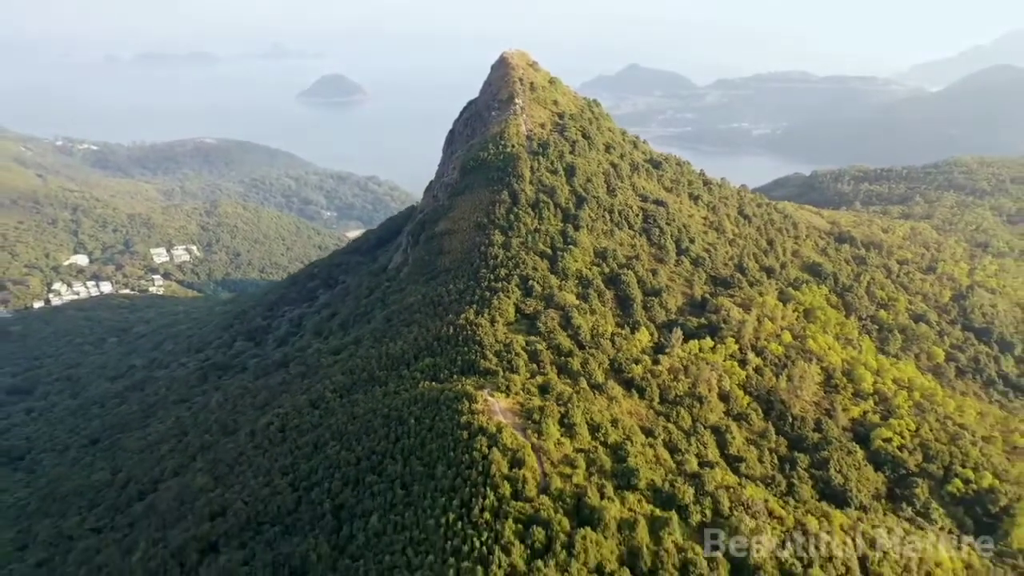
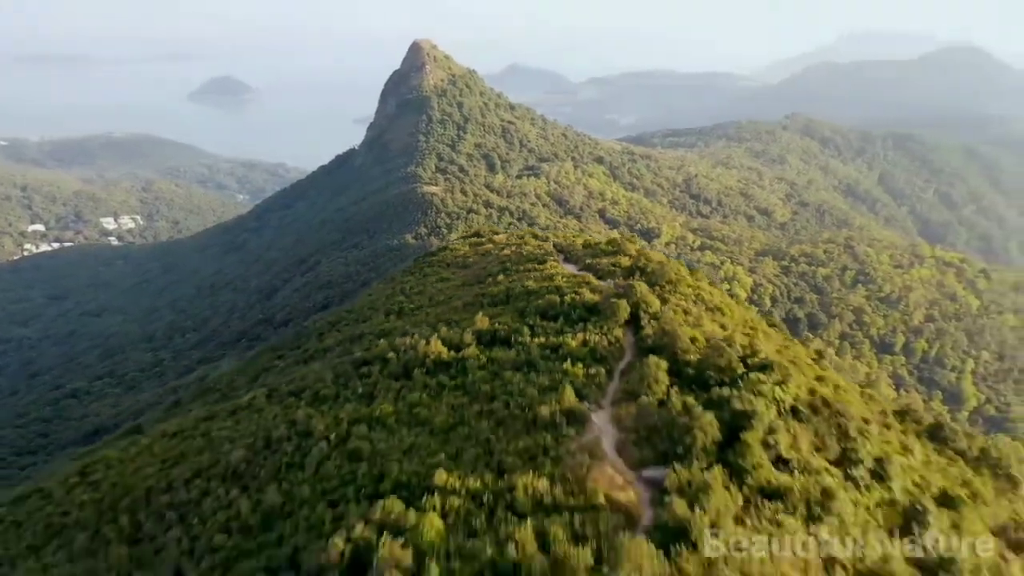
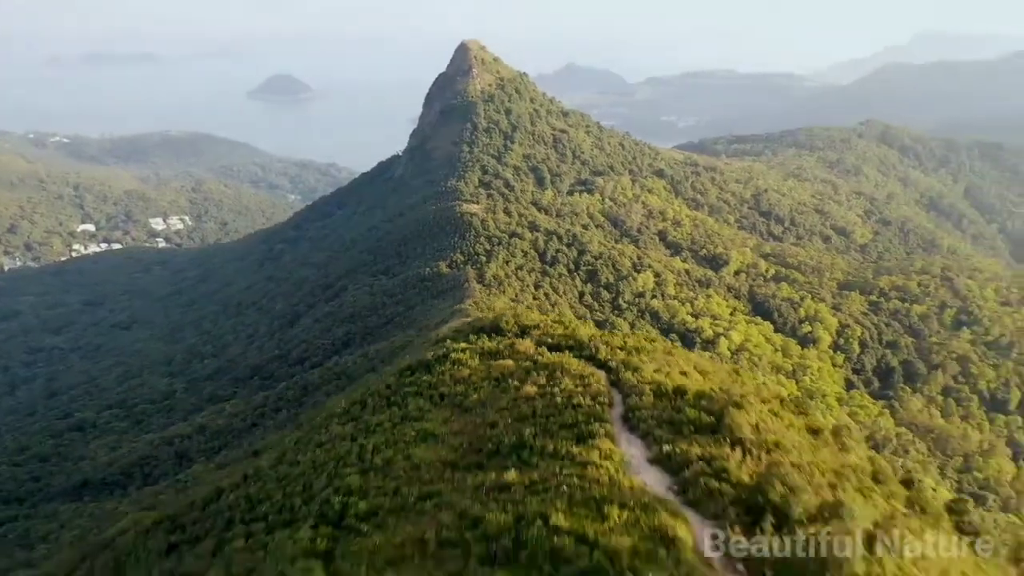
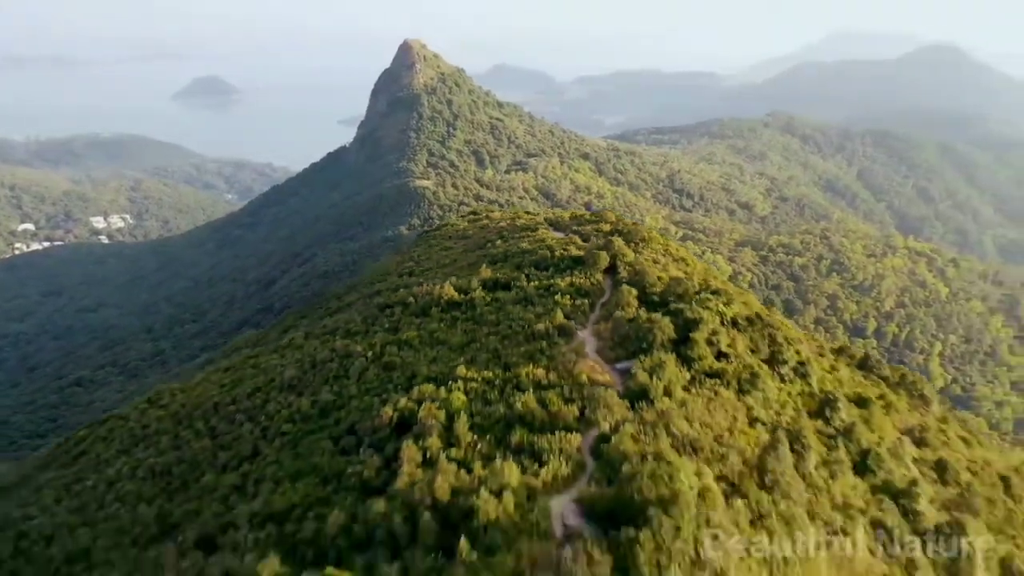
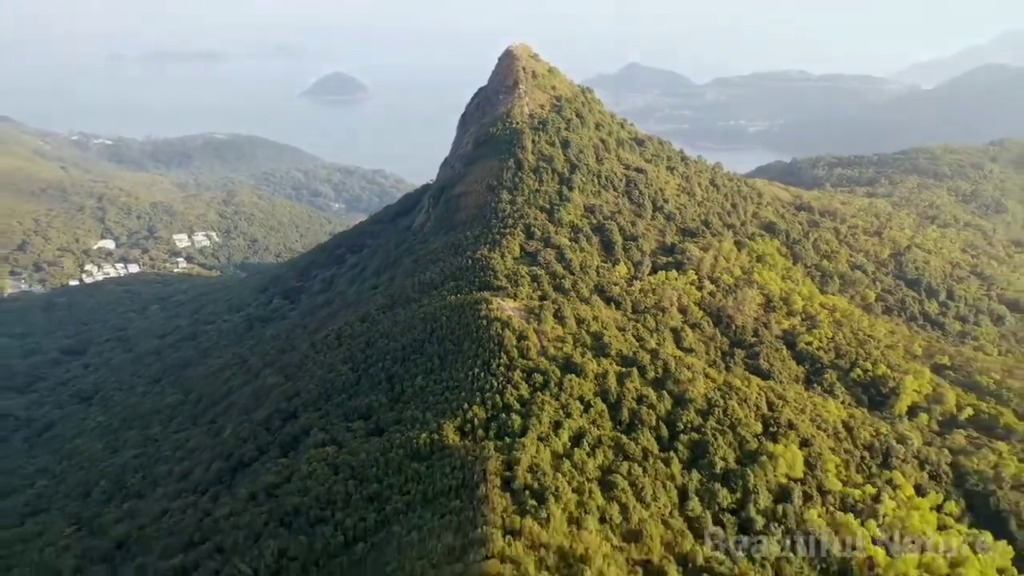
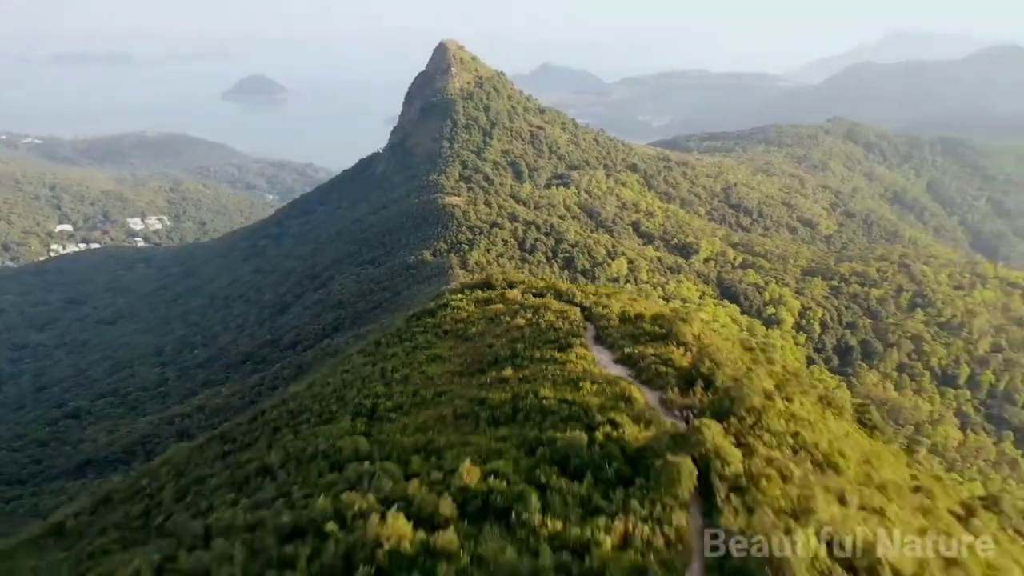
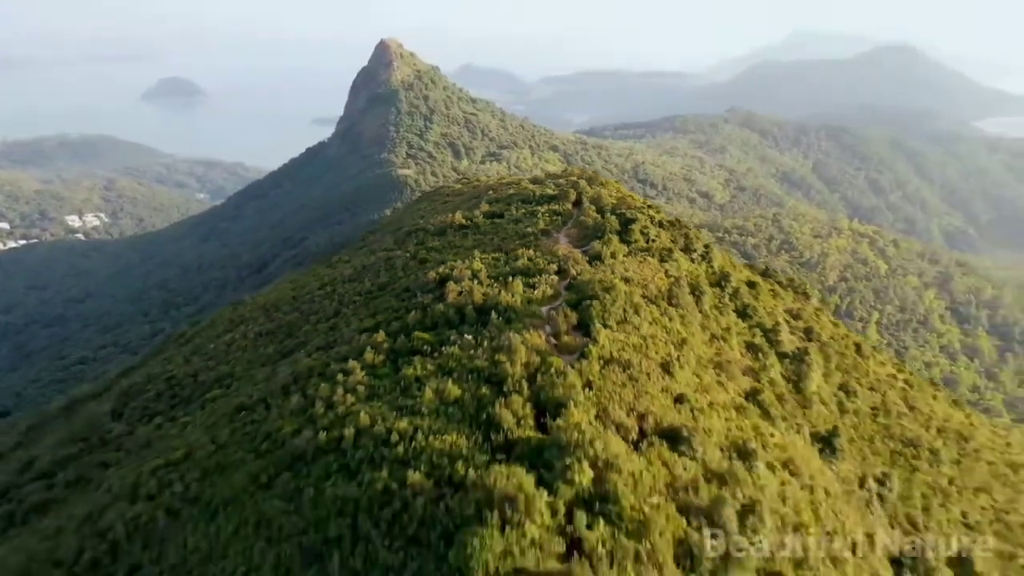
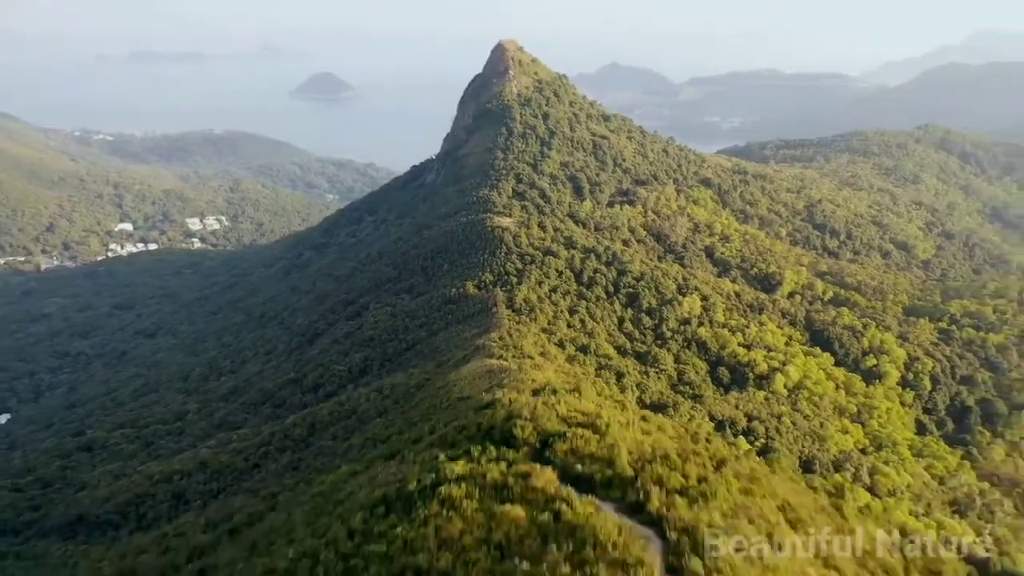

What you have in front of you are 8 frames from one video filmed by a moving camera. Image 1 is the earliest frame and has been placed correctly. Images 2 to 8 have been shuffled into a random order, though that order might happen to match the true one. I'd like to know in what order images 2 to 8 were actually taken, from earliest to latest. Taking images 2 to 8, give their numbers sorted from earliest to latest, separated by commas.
5, 8, 3, 6, 2, 4, 7
